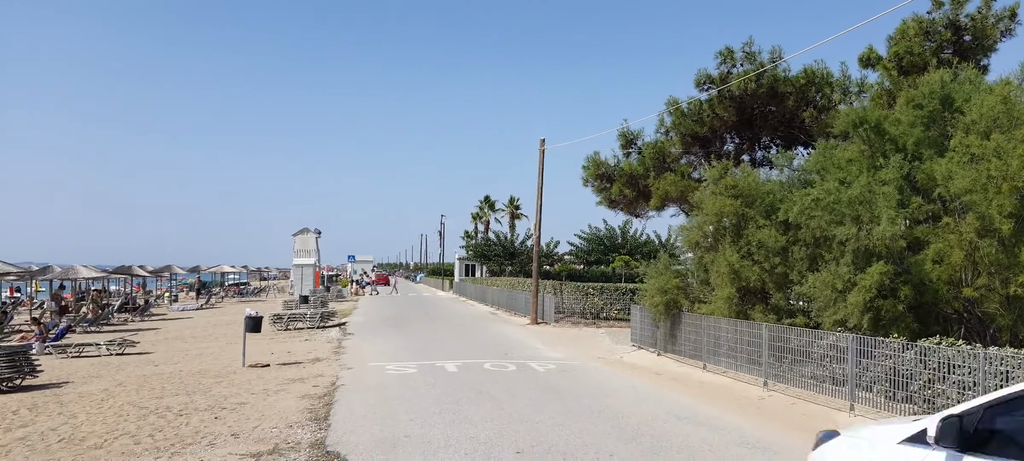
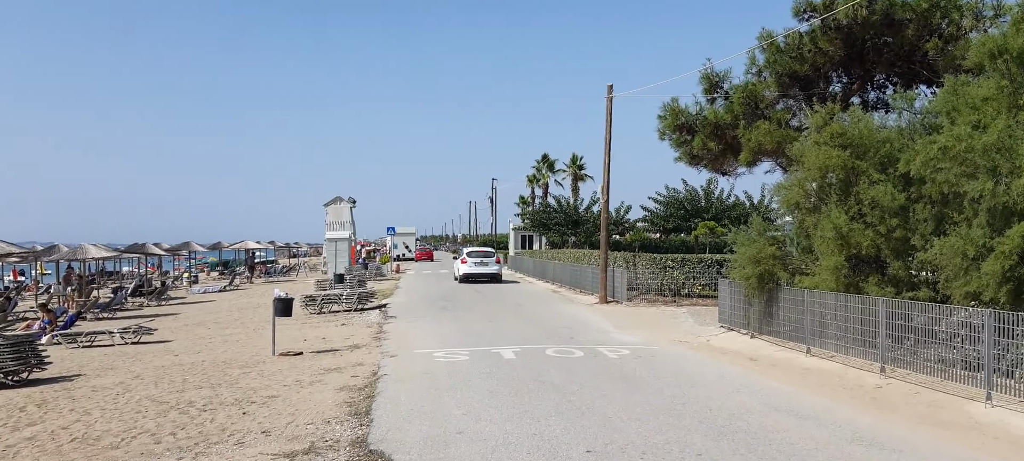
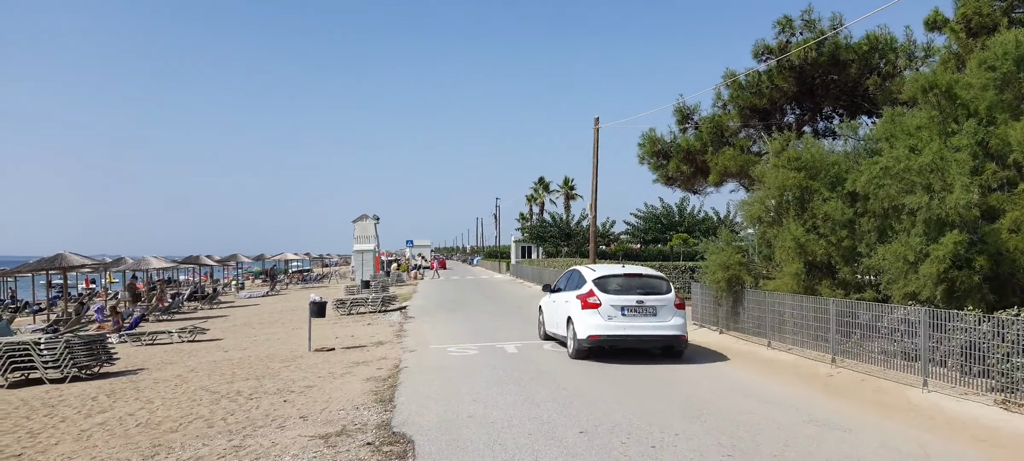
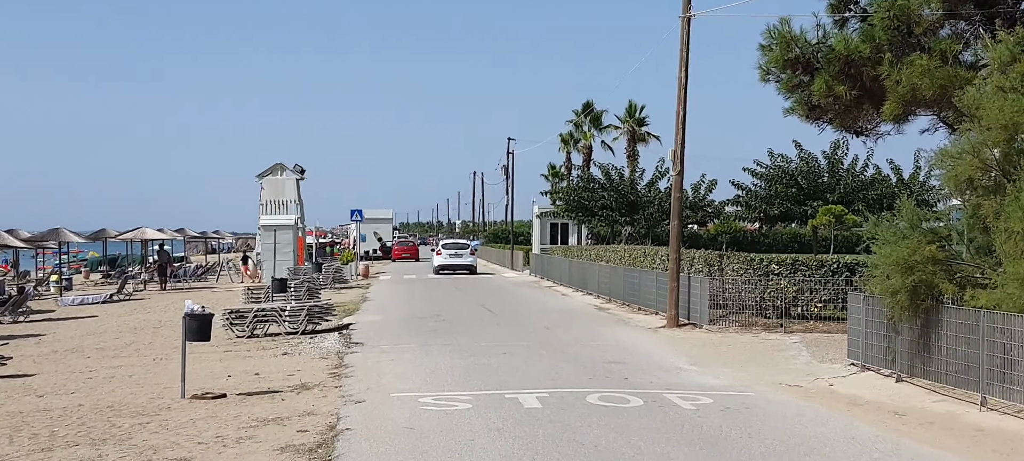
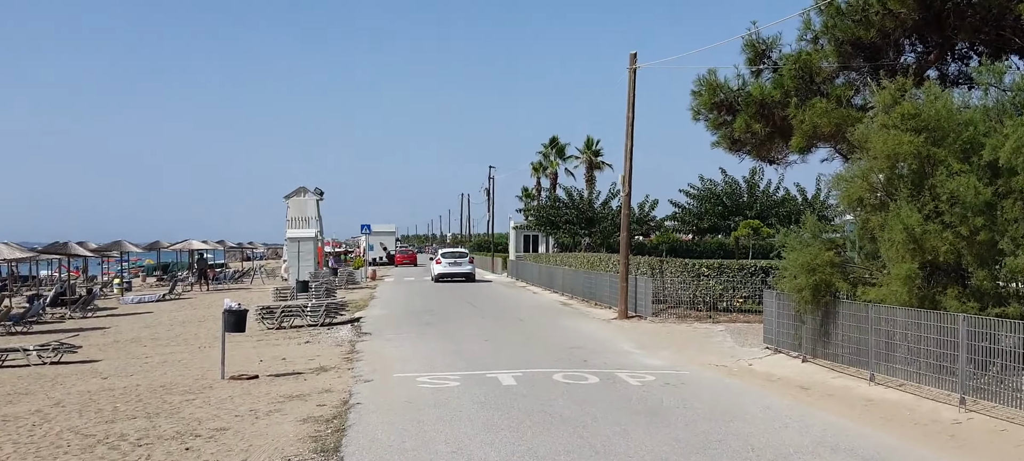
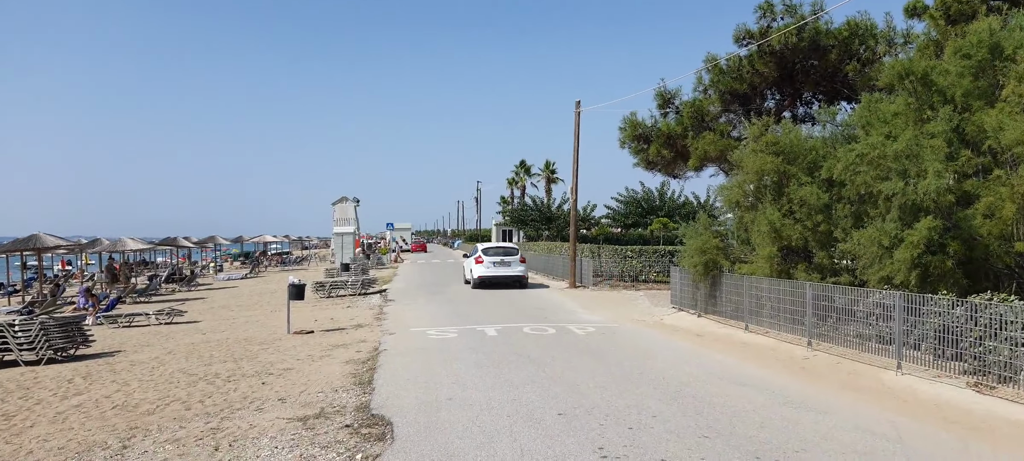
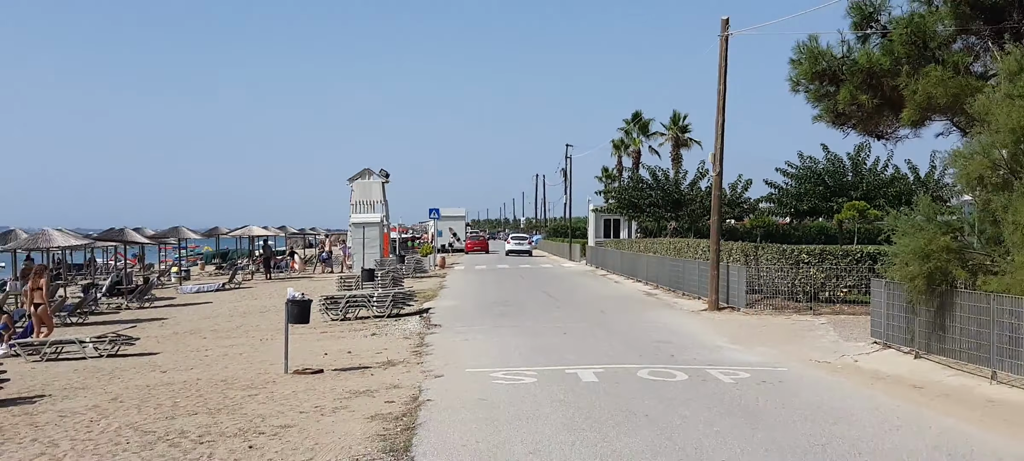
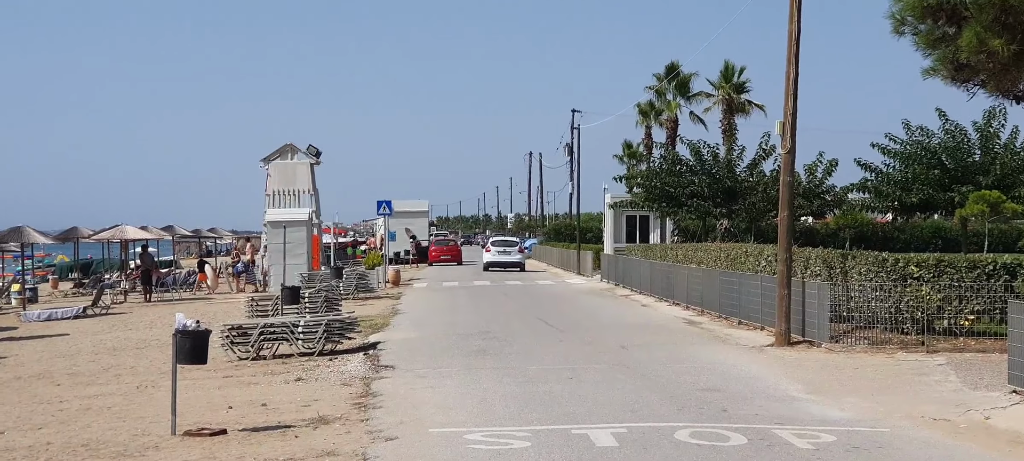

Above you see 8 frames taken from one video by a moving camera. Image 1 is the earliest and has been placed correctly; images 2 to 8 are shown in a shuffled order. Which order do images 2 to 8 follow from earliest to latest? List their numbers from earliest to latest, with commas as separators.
3, 6, 2, 5, 4, 8, 7
